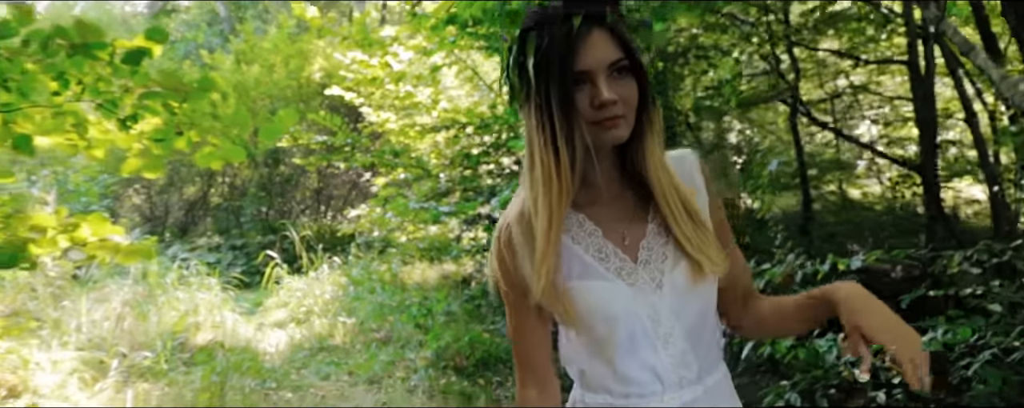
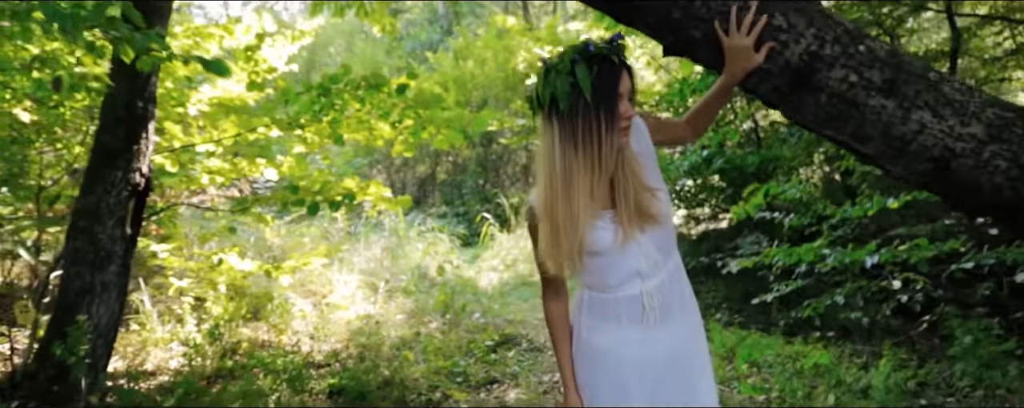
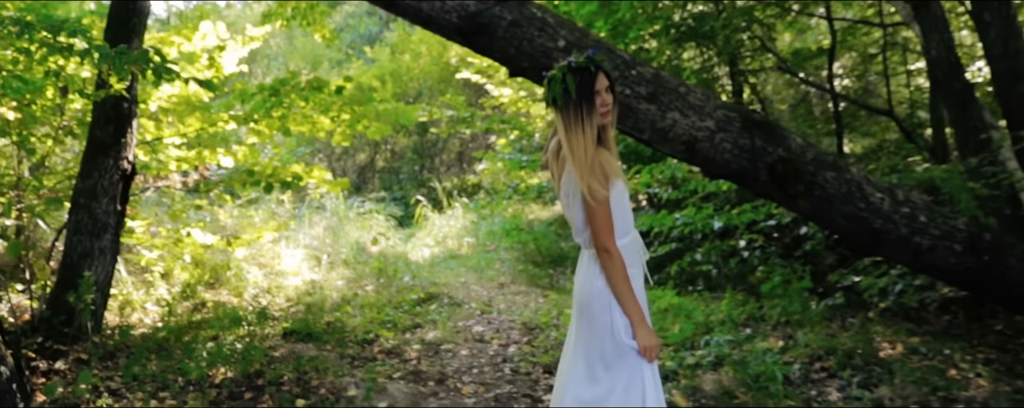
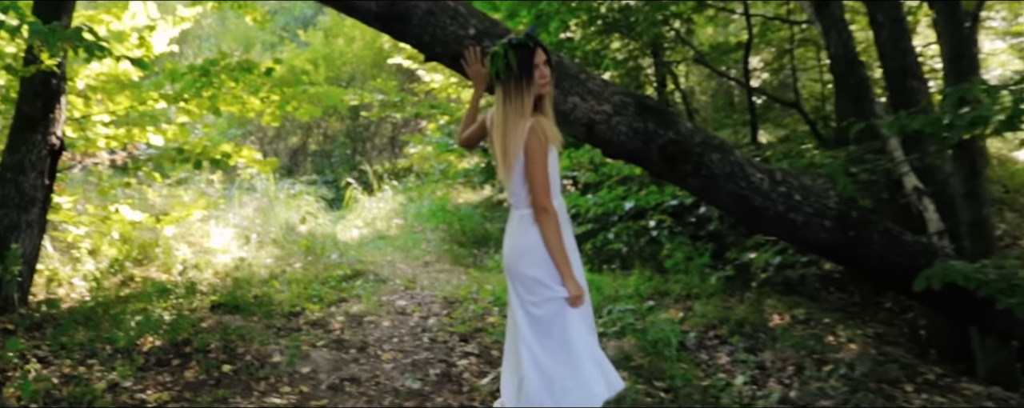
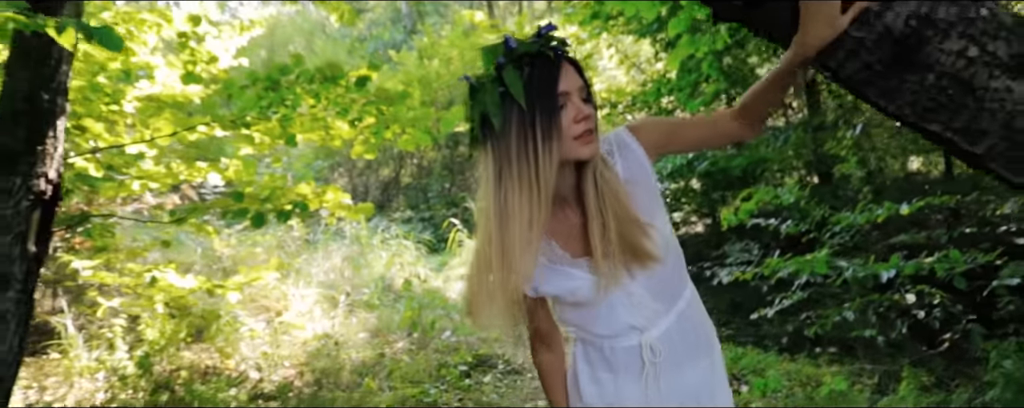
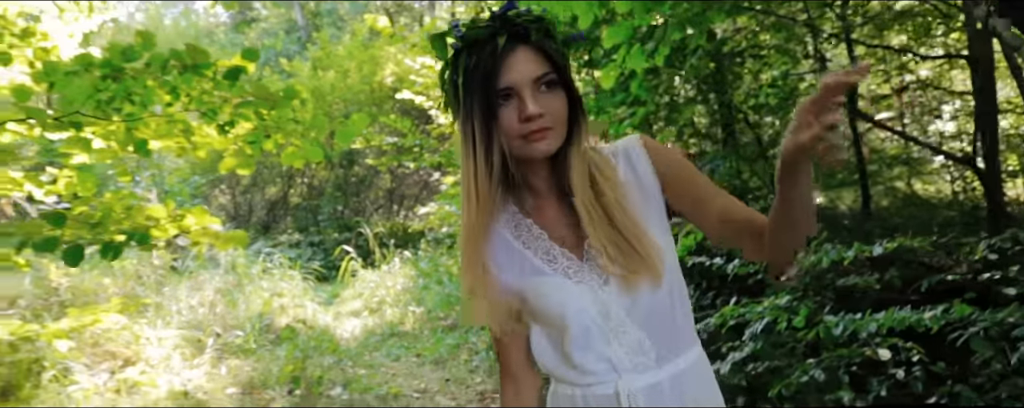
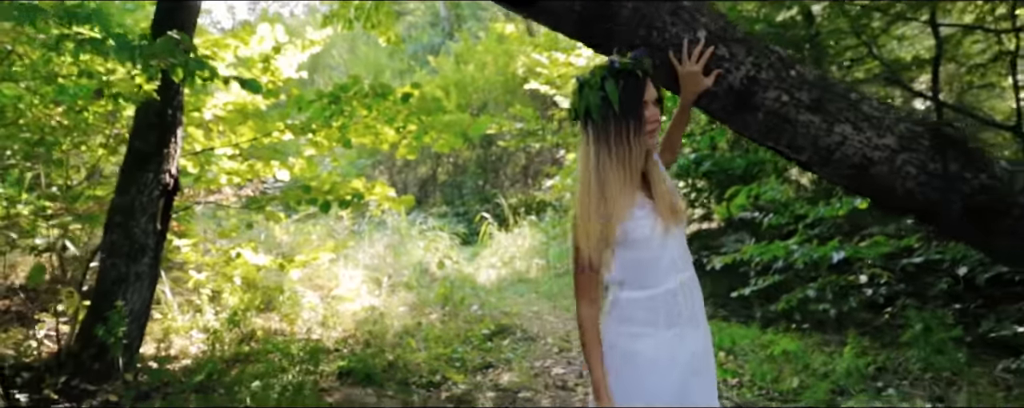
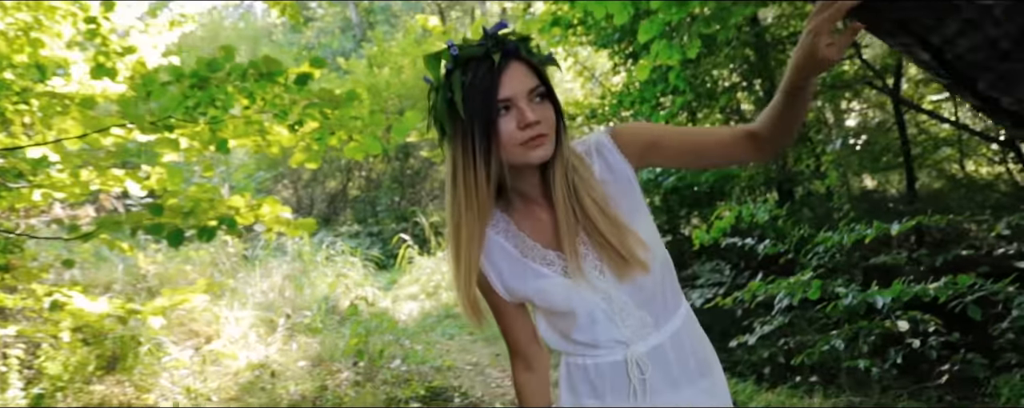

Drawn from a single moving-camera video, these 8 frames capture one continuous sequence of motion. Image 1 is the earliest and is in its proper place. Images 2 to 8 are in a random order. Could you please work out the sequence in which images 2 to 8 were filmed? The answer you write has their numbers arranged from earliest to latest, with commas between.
6, 8, 5, 2, 7, 3, 4
